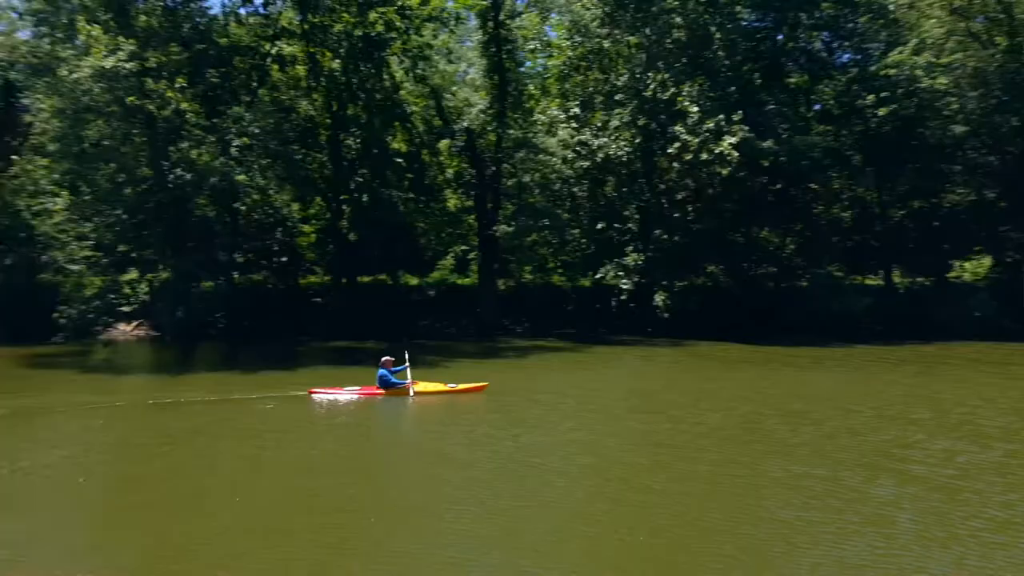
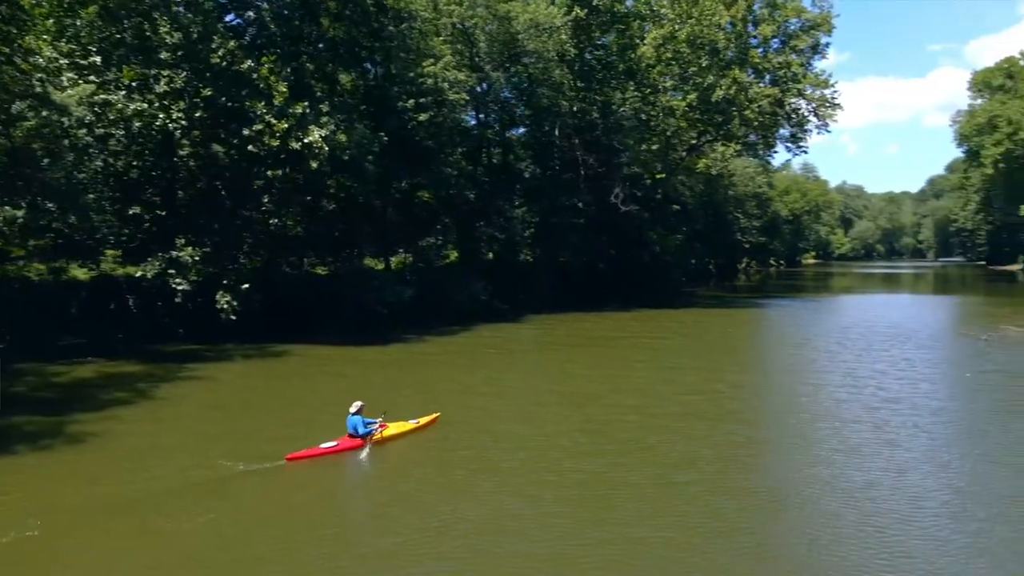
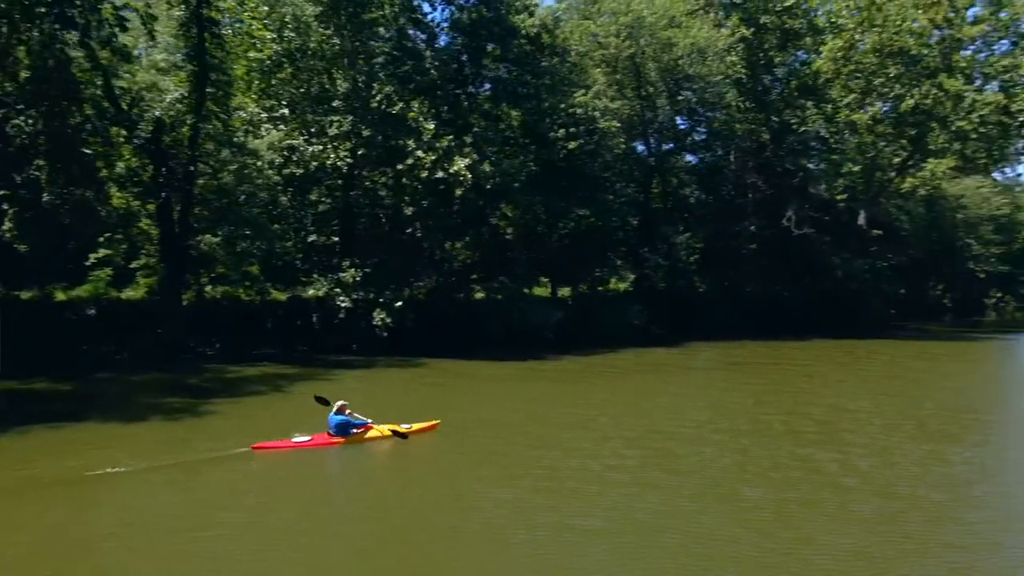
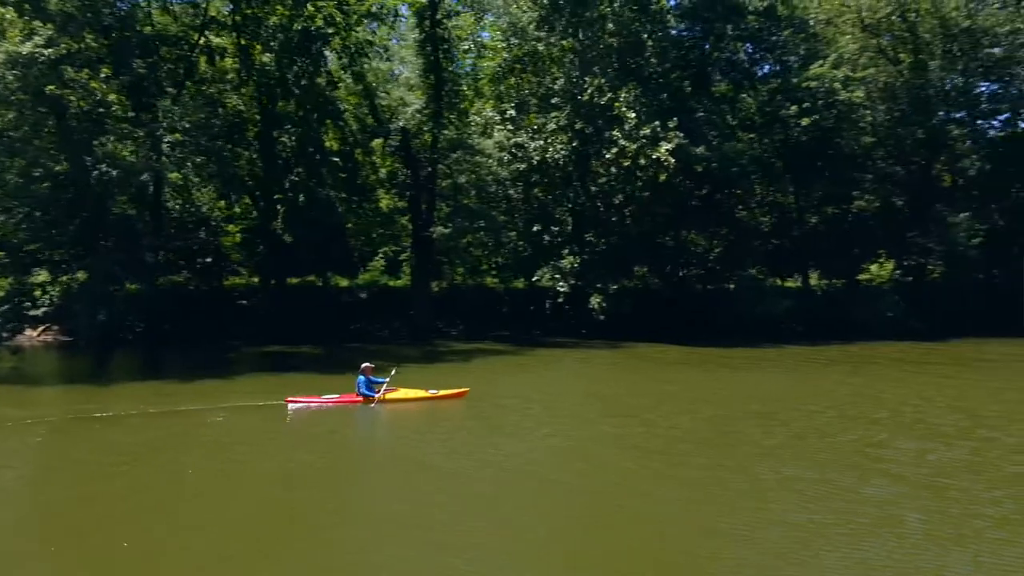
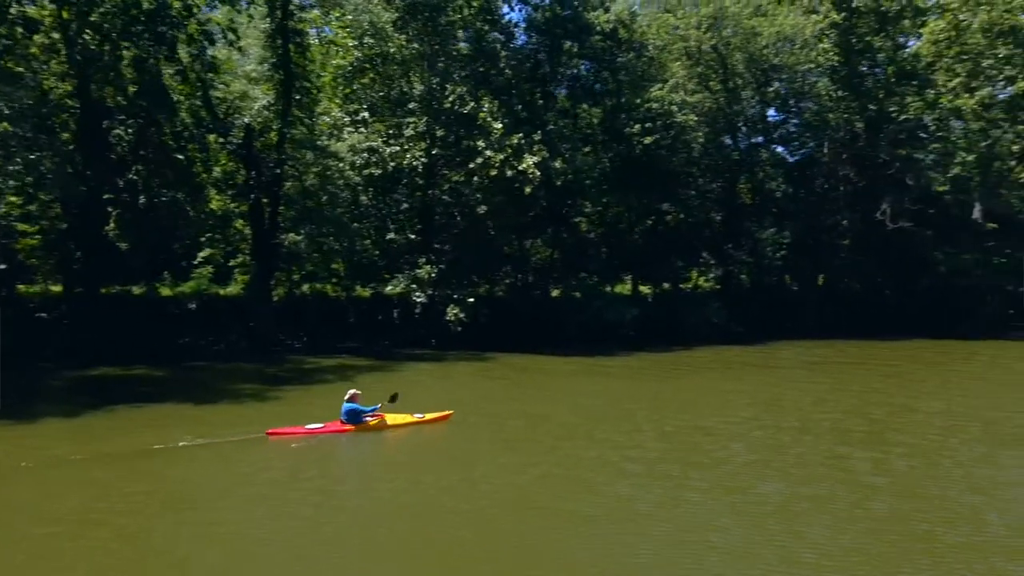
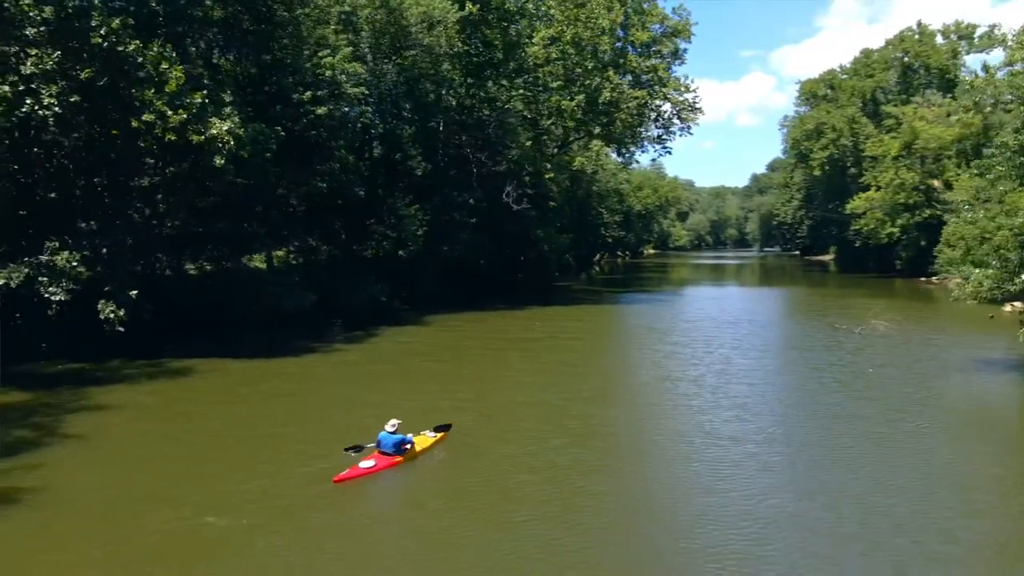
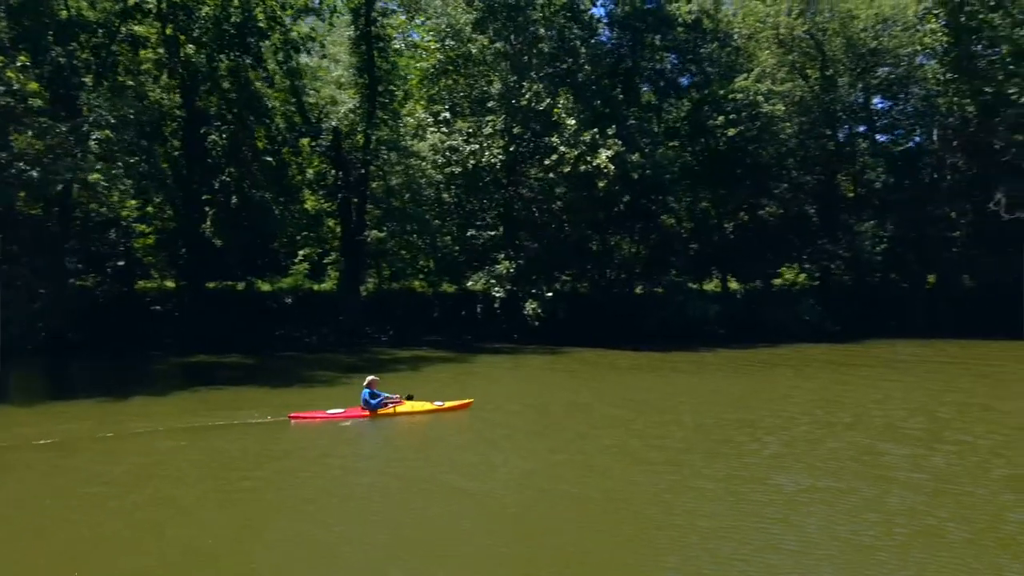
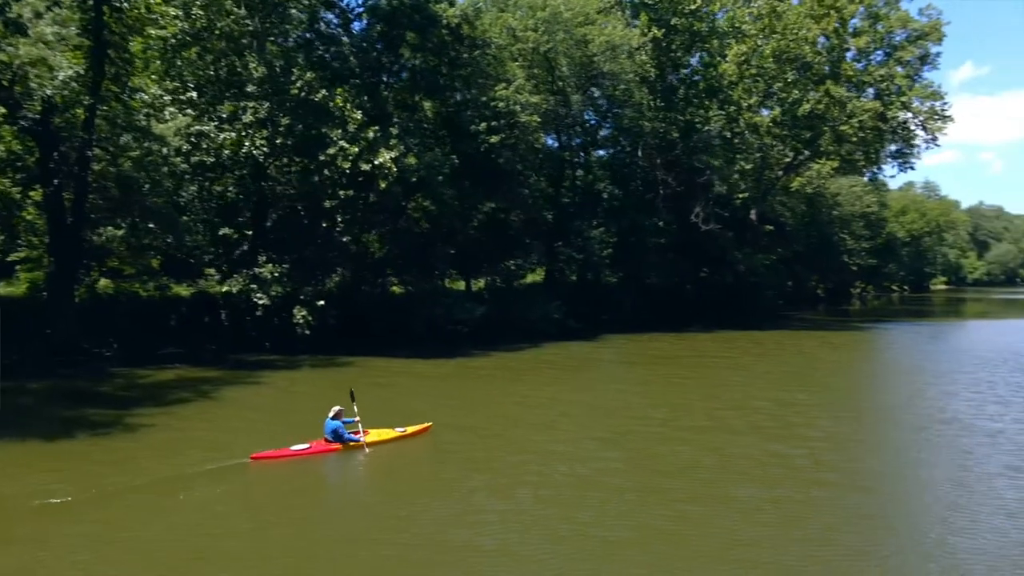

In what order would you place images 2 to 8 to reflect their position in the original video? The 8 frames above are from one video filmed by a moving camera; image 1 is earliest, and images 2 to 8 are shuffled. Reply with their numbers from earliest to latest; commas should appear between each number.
4, 7, 5, 3, 8, 2, 6
